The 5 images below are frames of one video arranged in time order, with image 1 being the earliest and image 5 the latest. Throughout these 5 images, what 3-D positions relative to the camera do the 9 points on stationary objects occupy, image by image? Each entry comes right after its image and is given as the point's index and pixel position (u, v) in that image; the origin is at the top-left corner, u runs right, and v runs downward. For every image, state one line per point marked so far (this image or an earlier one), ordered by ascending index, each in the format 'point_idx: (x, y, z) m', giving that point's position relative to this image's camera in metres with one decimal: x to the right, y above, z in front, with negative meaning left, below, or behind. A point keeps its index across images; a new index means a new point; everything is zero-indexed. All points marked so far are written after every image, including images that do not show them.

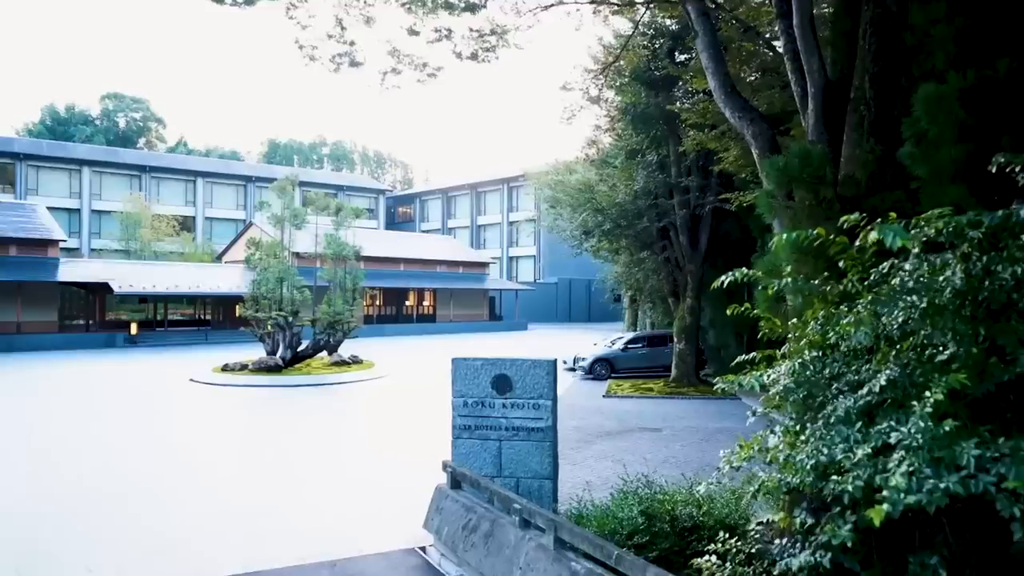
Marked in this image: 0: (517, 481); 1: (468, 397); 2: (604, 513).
0: (0.0, -1.8, +7.1) m
1: (-0.4, -1.0, +7.2) m
2: (+0.7, -1.6, +5.4) m
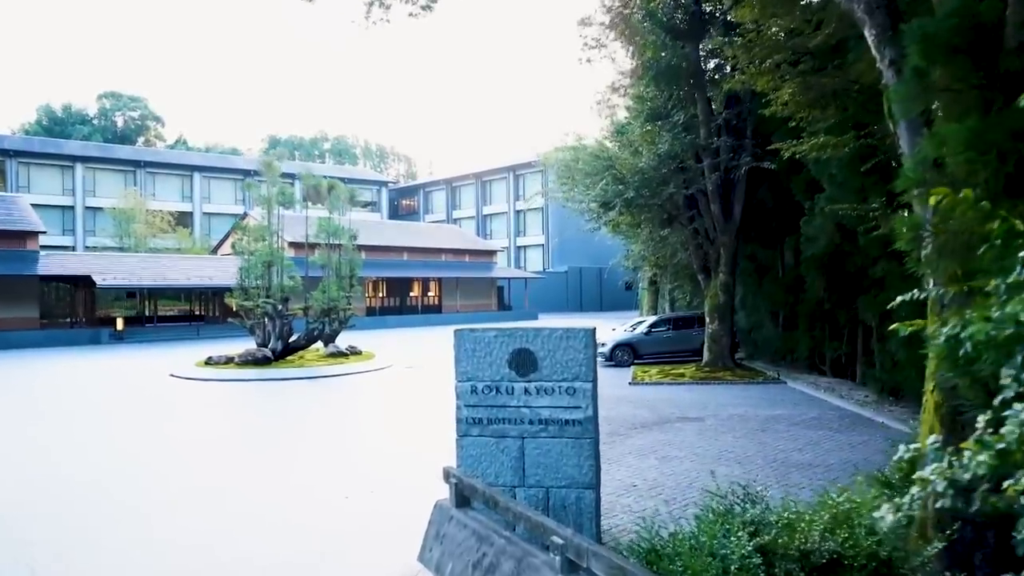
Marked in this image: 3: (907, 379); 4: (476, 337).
0: (+0.2, -1.4, +5.2) m
1: (-0.3, -0.6, +5.3) m
2: (+0.9, -1.2, +3.5) m
3: (+6.1, -1.4, +11.5) m
4: (-0.3, -0.3, +5.3) m
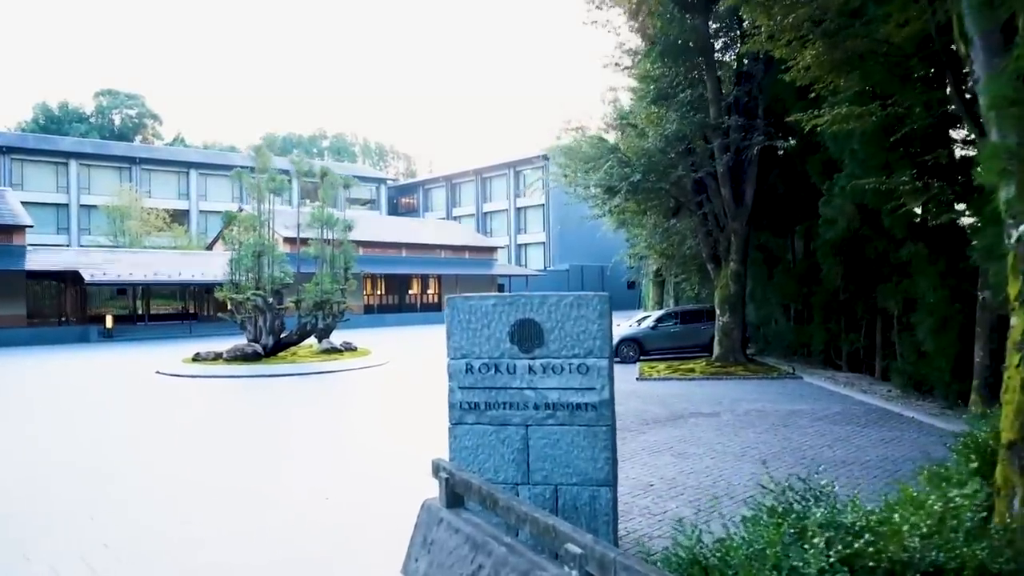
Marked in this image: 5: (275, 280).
0: (+0.2, -1.2, +4.5) m
1: (-0.2, -0.4, +4.5) m
2: (+0.9, -1.0, +2.8) m
3: (+6.1, -1.2, +10.7) m
4: (-0.3, -0.1, +4.5) m
5: (-6.2, +0.2, +19.7) m
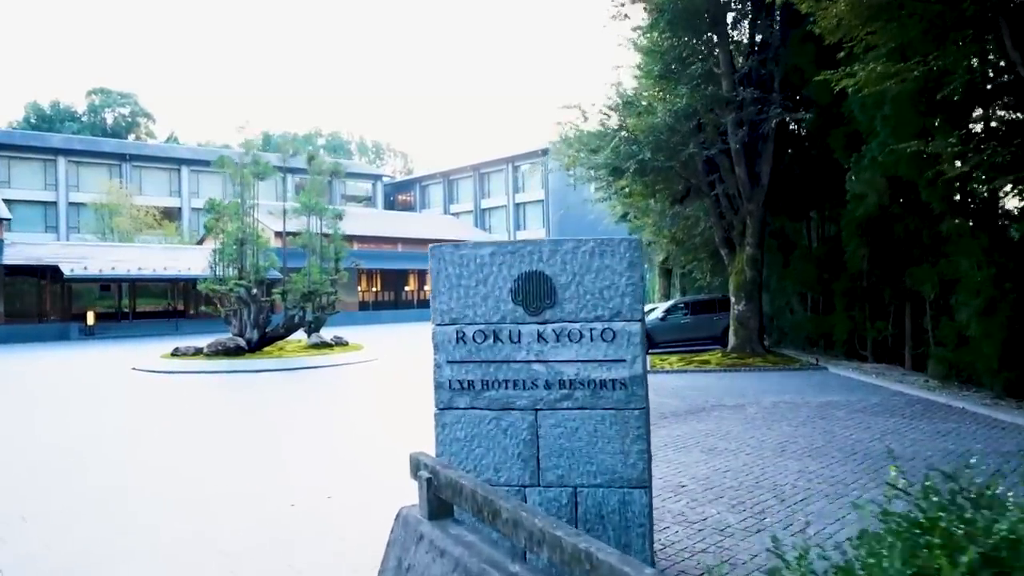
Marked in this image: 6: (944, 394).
0: (+0.3, -0.9, +3.4) m
1: (-0.2, -0.2, +3.5) m
2: (+0.9, -0.7, +1.7) m
3: (+6.1, -0.9, +9.7) m
4: (-0.2, +0.1, +3.5) m
5: (-6.2, +0.4, +18.7) m
6: (+5.6, -1.4, +9.7) m
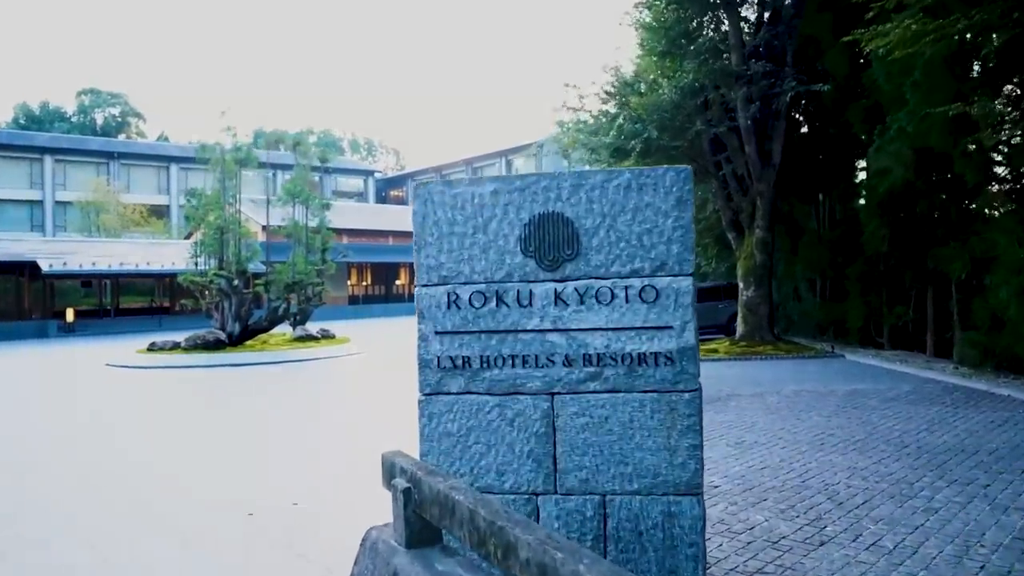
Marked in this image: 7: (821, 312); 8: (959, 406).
0: (+0.3, -0.8, +2.6) m
1: (-0.2, 0.0, +2.7) m
2: (+1.0, -0.5, +0.9) m
3: (+6.1, -0.6, +9.0) m
4: (-0.2, +0.3, +2.7) m
5: (-6.3, +0.6, +17.8) m
6: (+5.6, -1.1, +9.0) m
7: (+6.2, -0.5, +15.0) m
8: (+4.3, -1.1, +7.2) m
